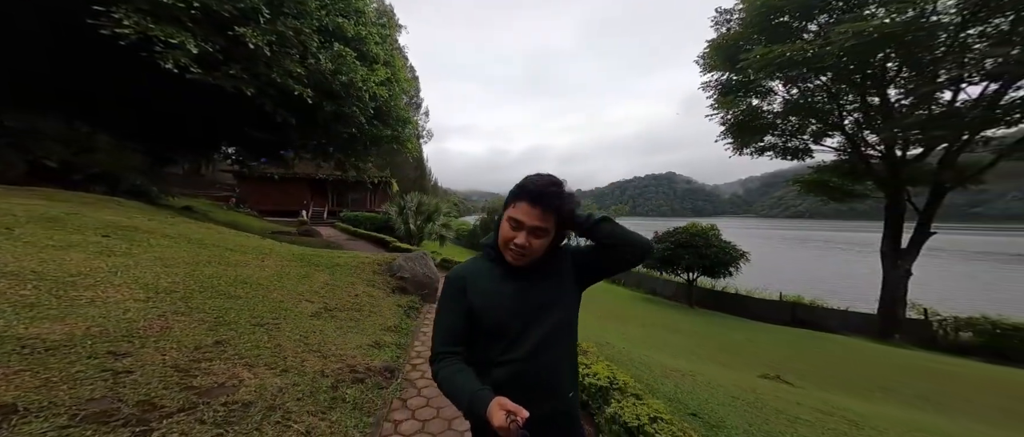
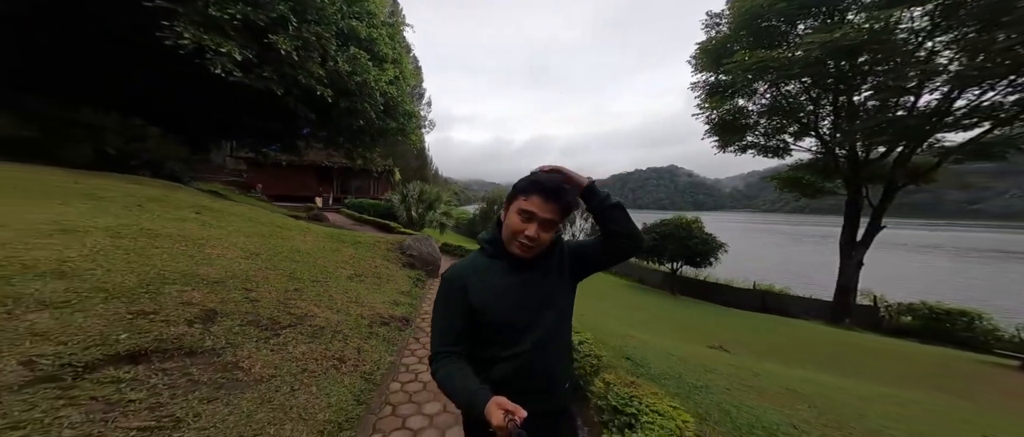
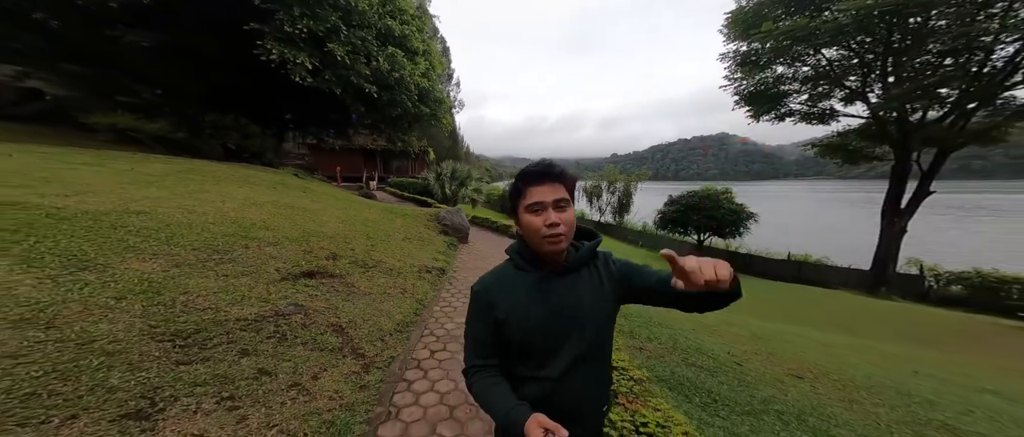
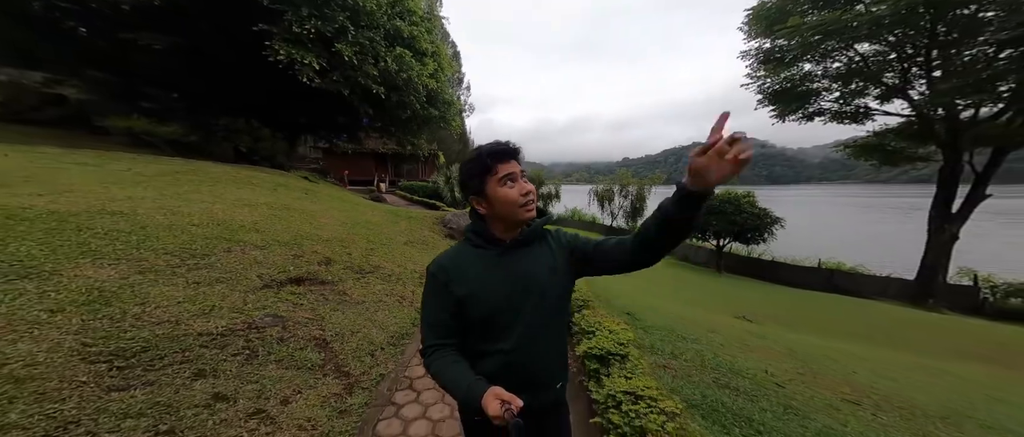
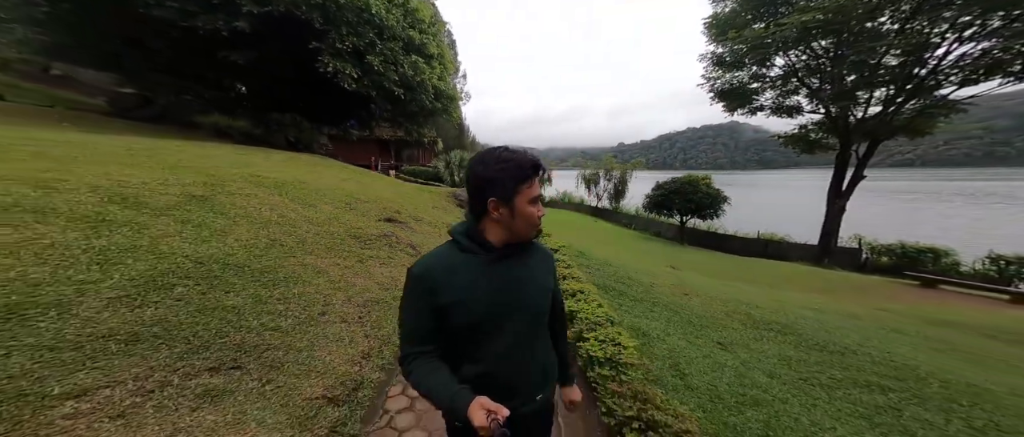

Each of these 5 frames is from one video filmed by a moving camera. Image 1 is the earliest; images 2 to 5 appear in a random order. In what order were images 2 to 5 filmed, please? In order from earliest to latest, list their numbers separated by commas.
2, 4, 3, 5
